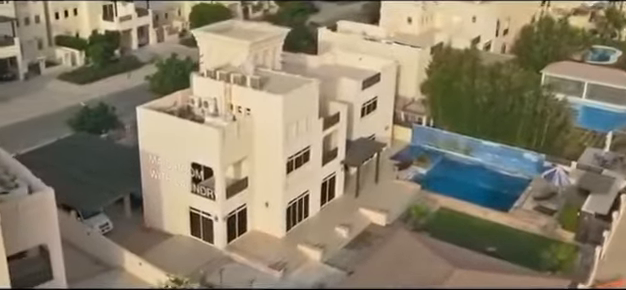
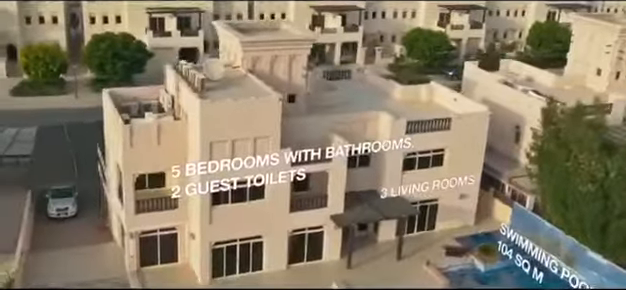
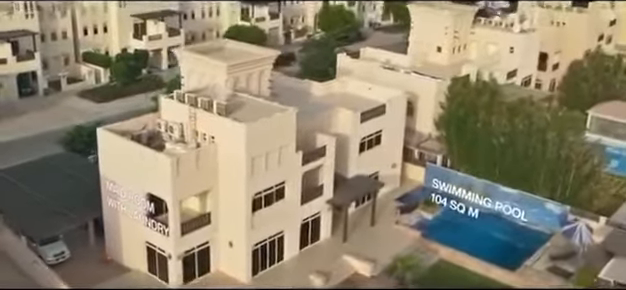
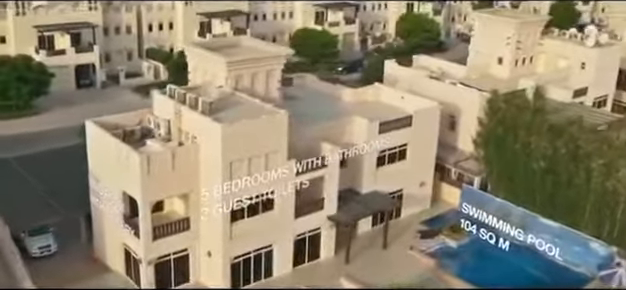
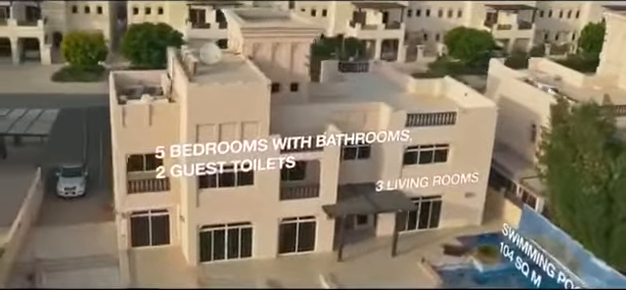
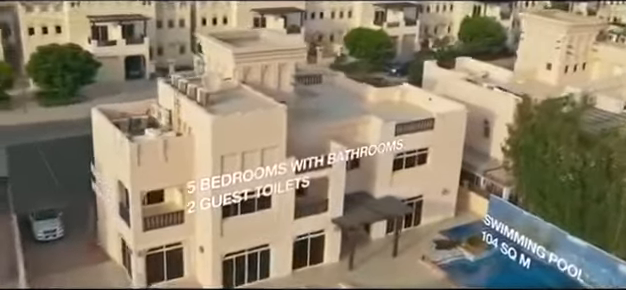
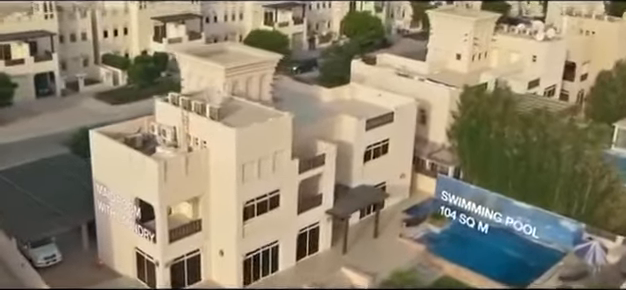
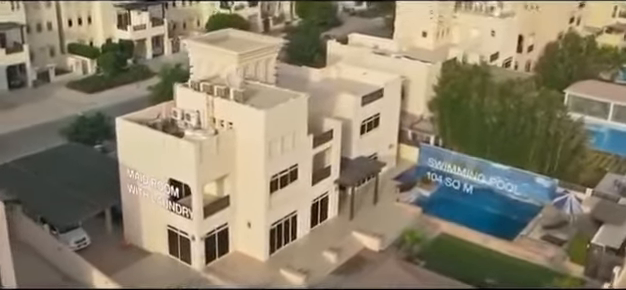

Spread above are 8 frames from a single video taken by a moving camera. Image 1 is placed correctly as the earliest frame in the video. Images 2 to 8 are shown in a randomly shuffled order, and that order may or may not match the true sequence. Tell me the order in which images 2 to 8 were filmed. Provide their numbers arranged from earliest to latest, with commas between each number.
8, 3, 7, 4, 6, 2, 5
